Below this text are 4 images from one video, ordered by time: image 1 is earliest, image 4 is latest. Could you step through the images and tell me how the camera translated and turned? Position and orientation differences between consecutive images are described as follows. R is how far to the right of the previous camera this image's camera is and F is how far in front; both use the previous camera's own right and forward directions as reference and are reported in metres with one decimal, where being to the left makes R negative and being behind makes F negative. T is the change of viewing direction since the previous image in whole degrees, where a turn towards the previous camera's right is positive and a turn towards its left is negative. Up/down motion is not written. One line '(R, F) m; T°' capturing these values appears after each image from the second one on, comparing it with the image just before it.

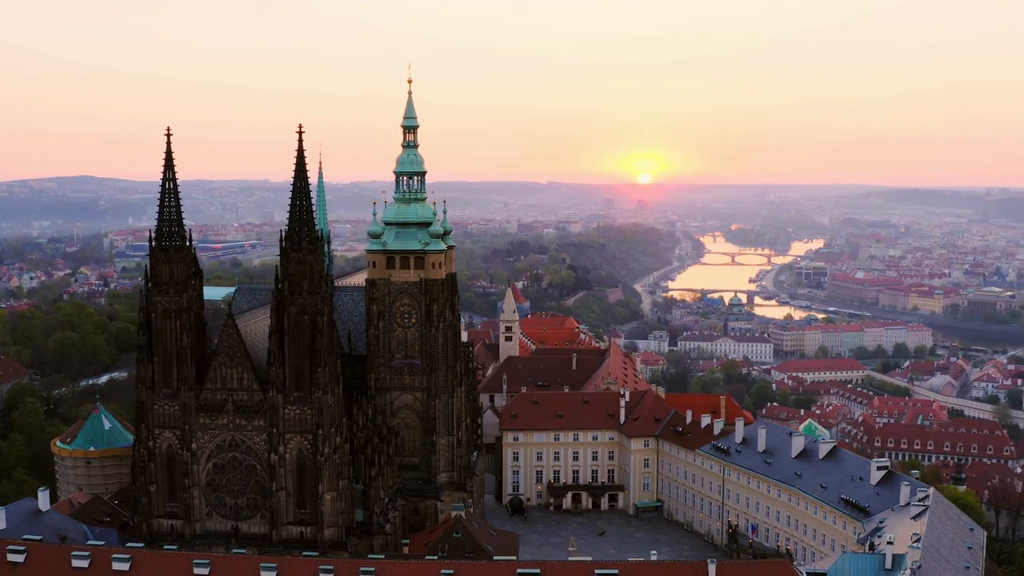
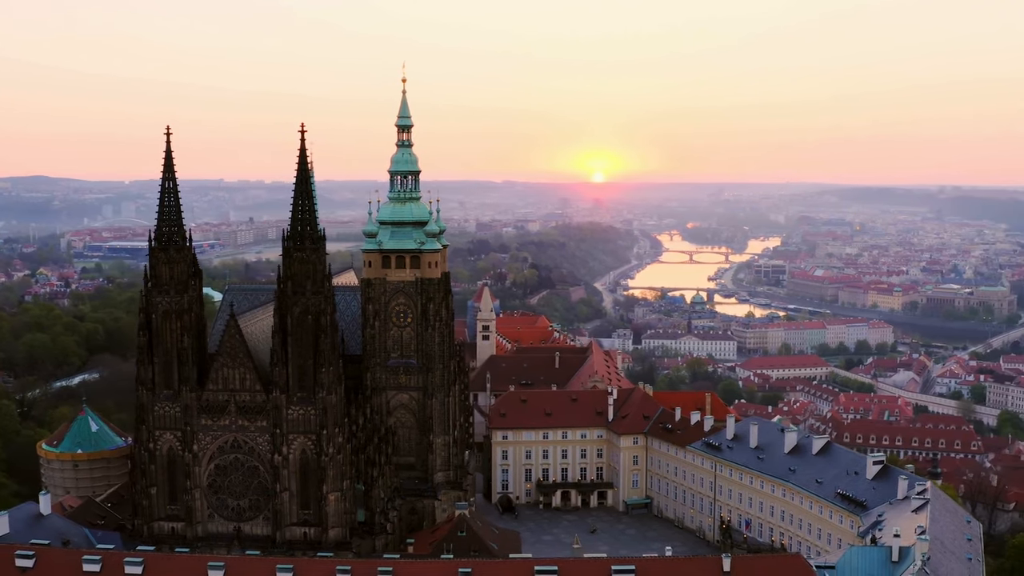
(-1.7, -0.1) m; +2°
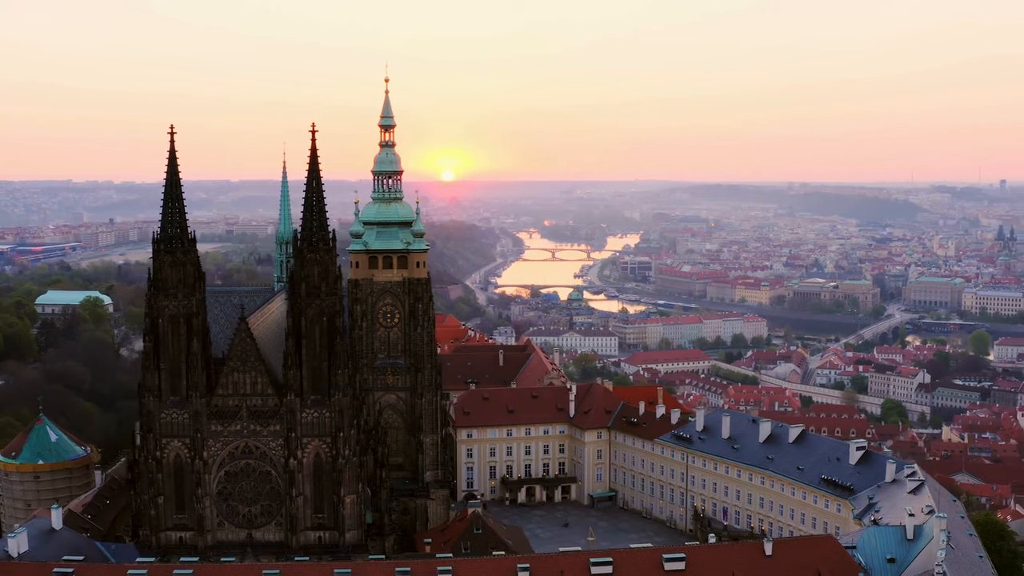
(-5.5, -0.2) m; +7°
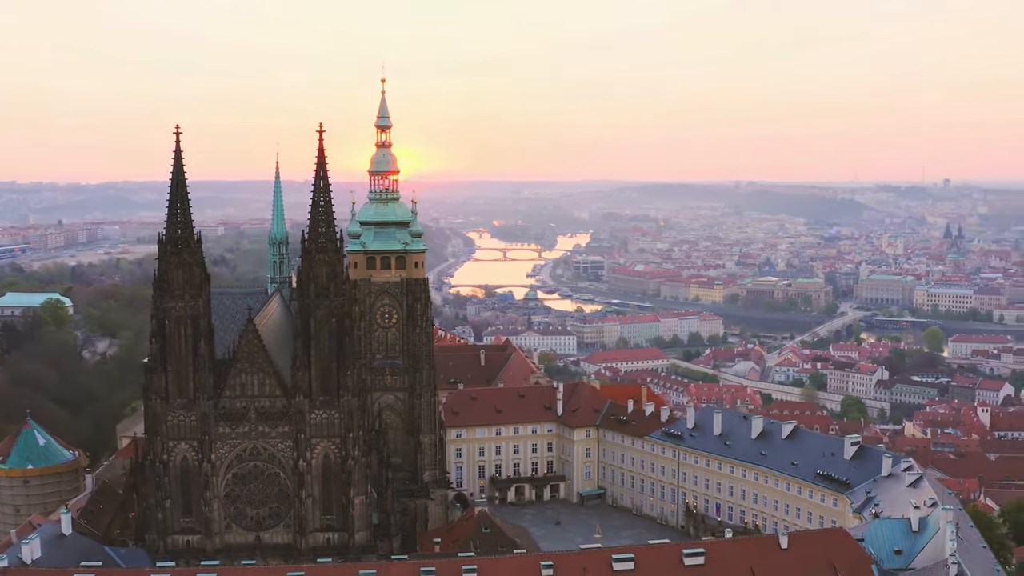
(-2.1, -0.2) m; +2°
